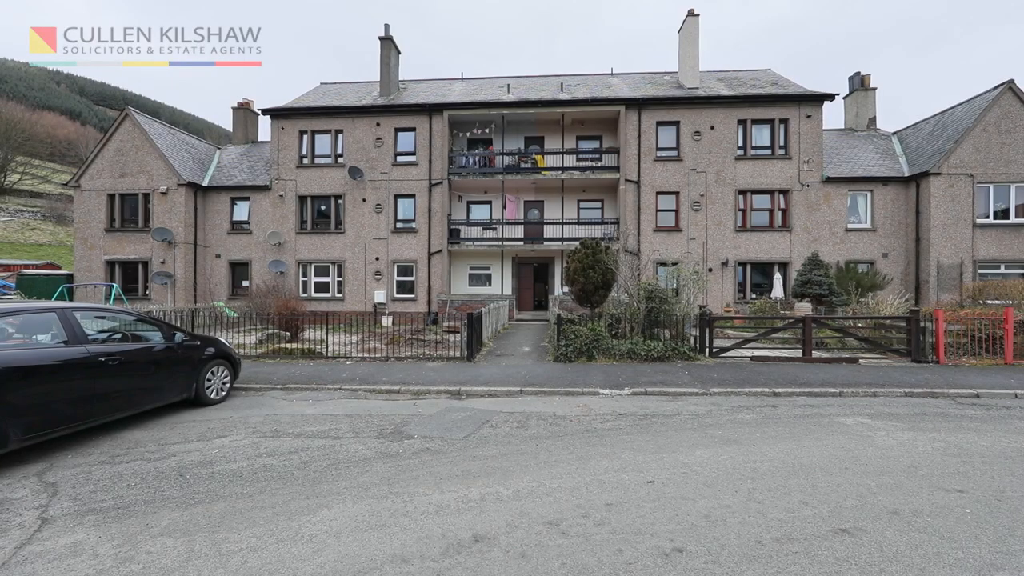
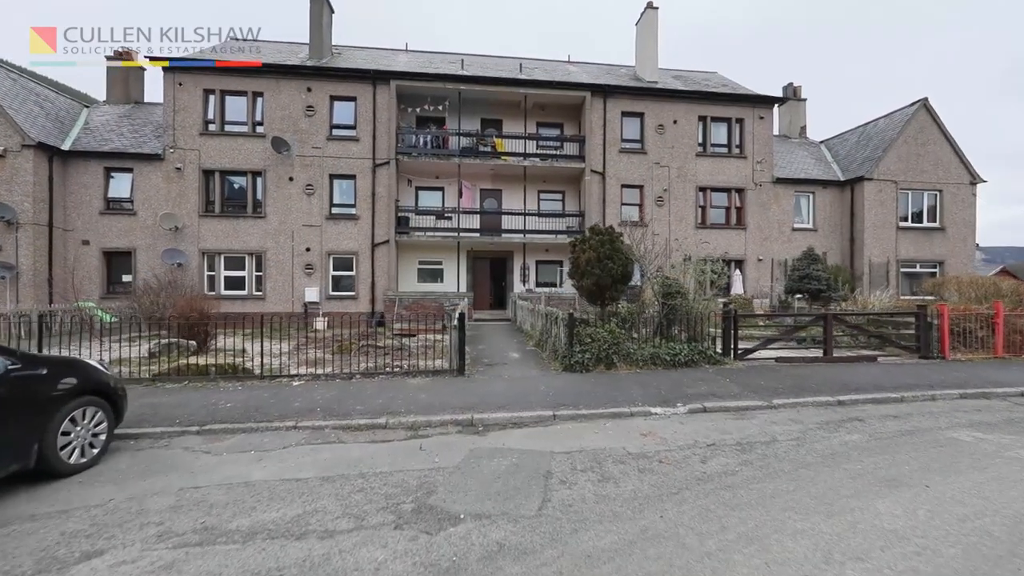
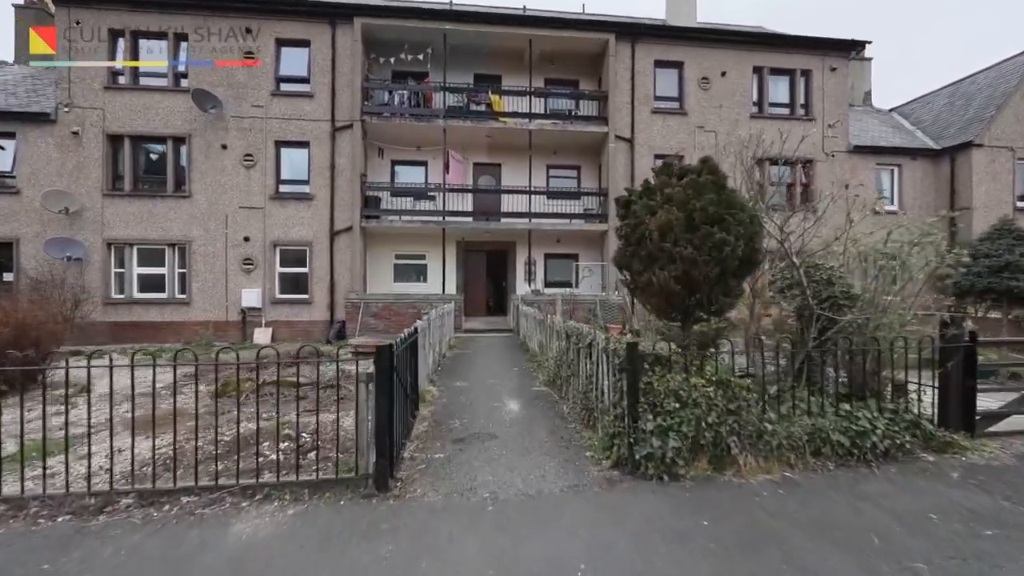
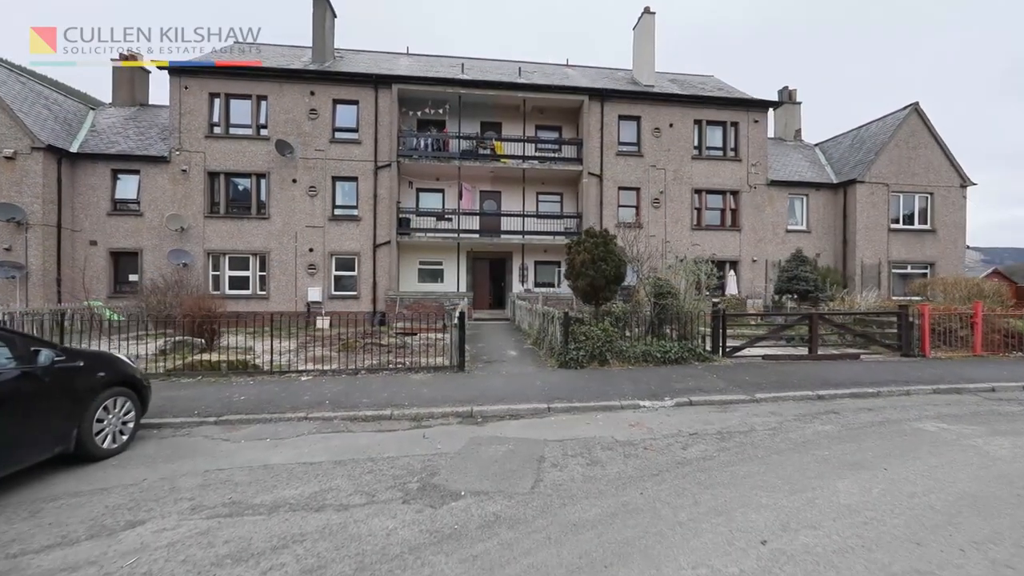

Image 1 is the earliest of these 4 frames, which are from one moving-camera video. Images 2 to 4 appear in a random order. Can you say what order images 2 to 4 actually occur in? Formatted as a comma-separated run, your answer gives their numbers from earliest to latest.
4, 2, 3
